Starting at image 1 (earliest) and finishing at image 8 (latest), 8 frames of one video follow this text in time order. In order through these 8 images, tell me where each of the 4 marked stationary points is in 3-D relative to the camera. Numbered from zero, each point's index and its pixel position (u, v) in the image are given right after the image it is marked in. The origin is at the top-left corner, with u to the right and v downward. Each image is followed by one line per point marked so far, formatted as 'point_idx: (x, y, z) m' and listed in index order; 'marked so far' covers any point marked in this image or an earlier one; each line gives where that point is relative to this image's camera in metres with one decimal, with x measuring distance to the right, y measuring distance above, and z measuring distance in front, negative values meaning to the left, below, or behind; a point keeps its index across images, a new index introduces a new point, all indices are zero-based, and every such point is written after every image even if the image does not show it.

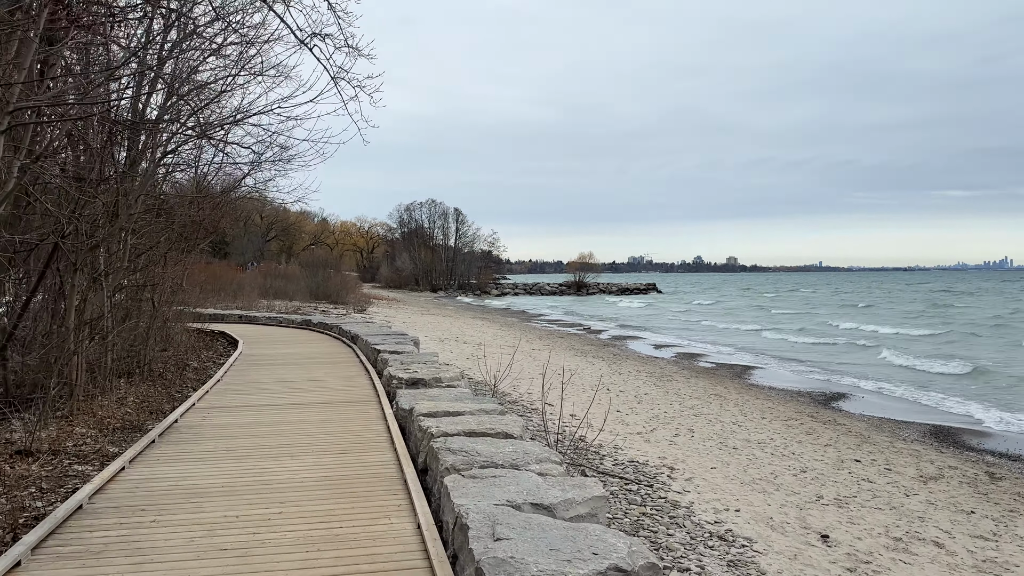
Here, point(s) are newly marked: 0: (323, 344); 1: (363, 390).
0: (-2.7, -0.8, +11.3) m
1: (-1.3, -0.9, +6.8) m
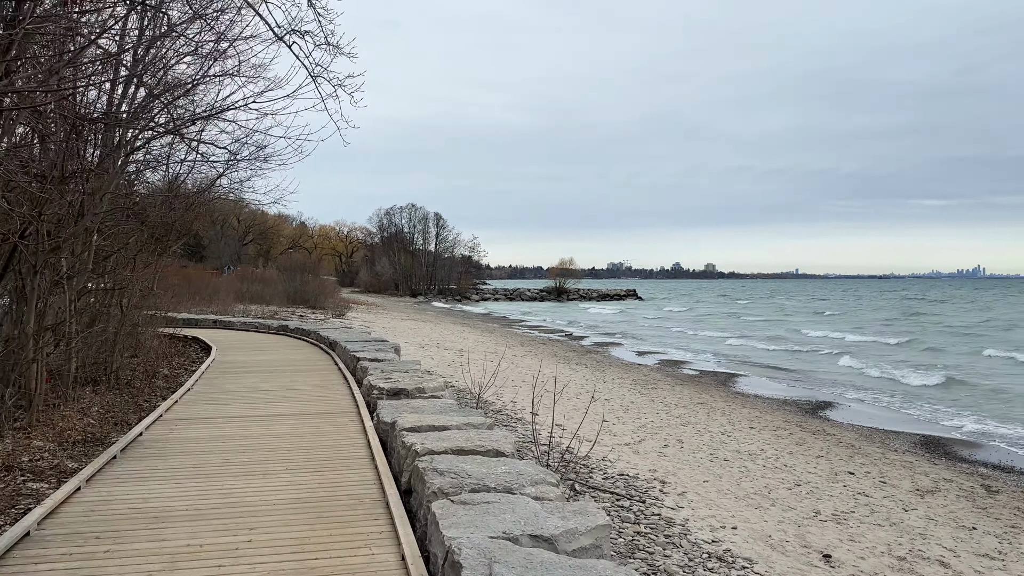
0: (-3.0, -0.9, +11.0) m
1: (-1.4, -0.9, +6.5) m
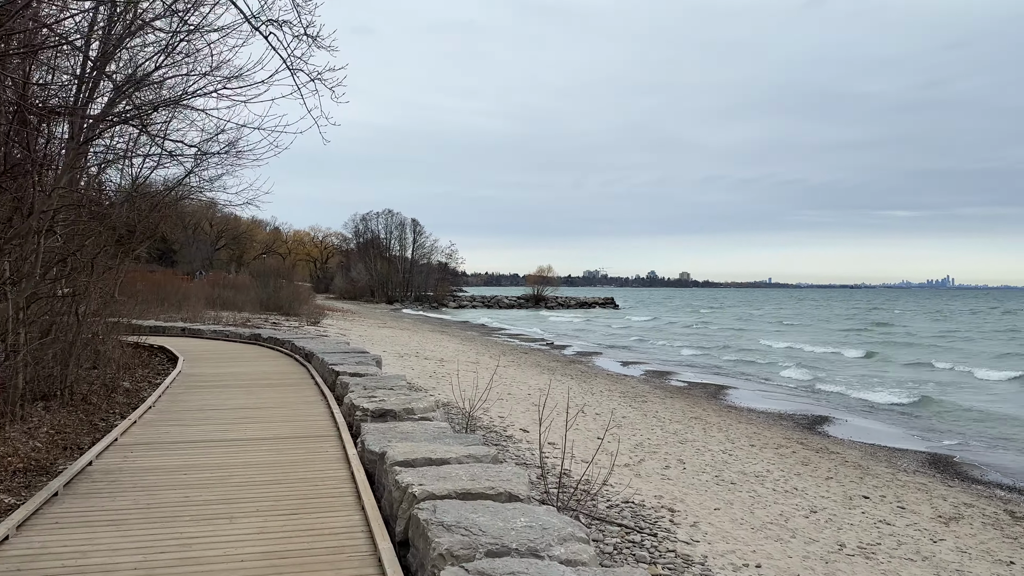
0: (-3.1, -1.0, +10.3) m
1: (-1.4, -1.0, +5.9) m
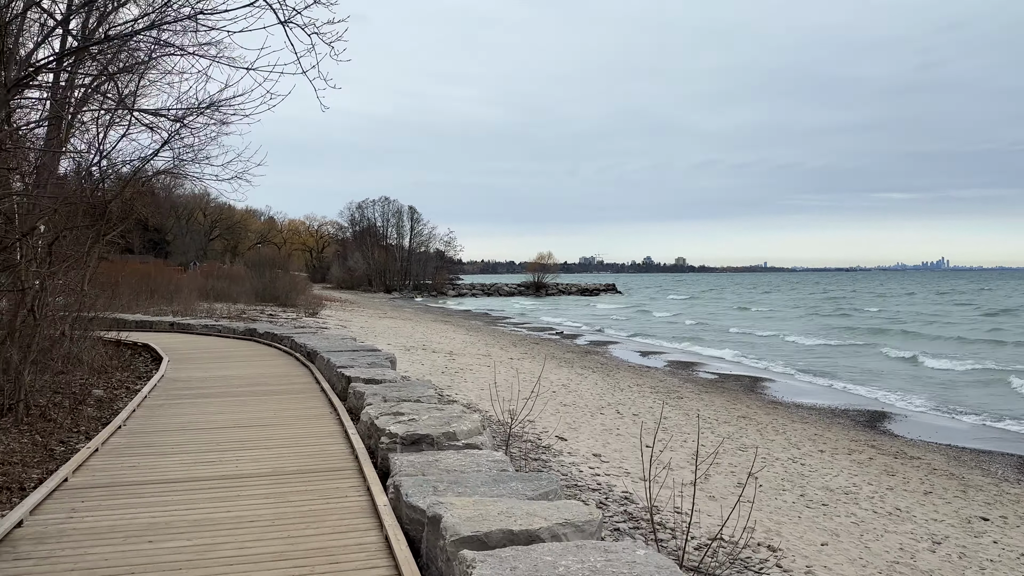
0: (-2.8, -0.9, +9.1) m
1: (-1.0, -0.9, +4.6) m
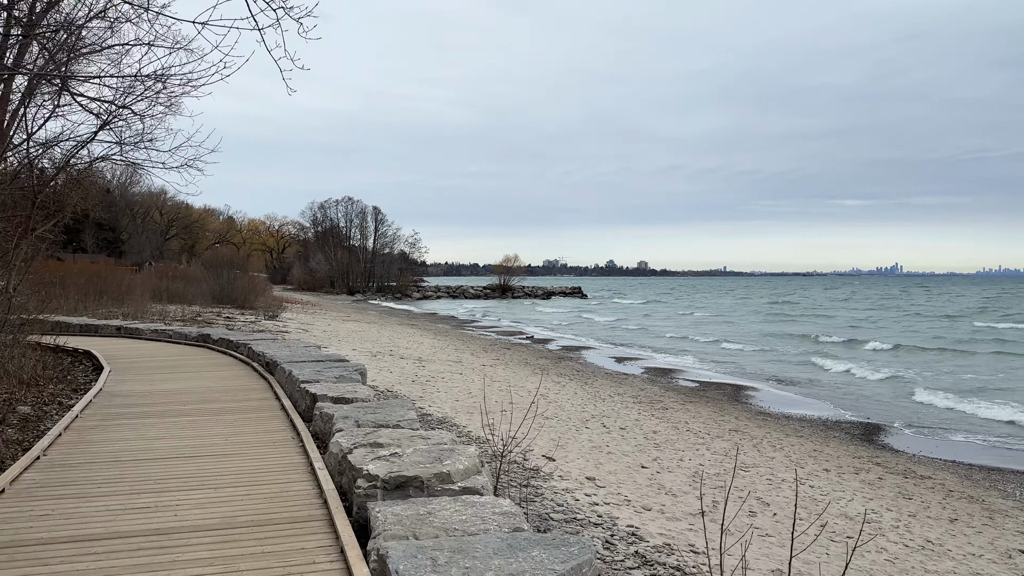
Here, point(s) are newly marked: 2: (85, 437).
0: (-3.0, -0.9, +8.2) m
1: (-1.0, -1.0, +3.8) m
2: (-2.8, -1.0, +5.2) m
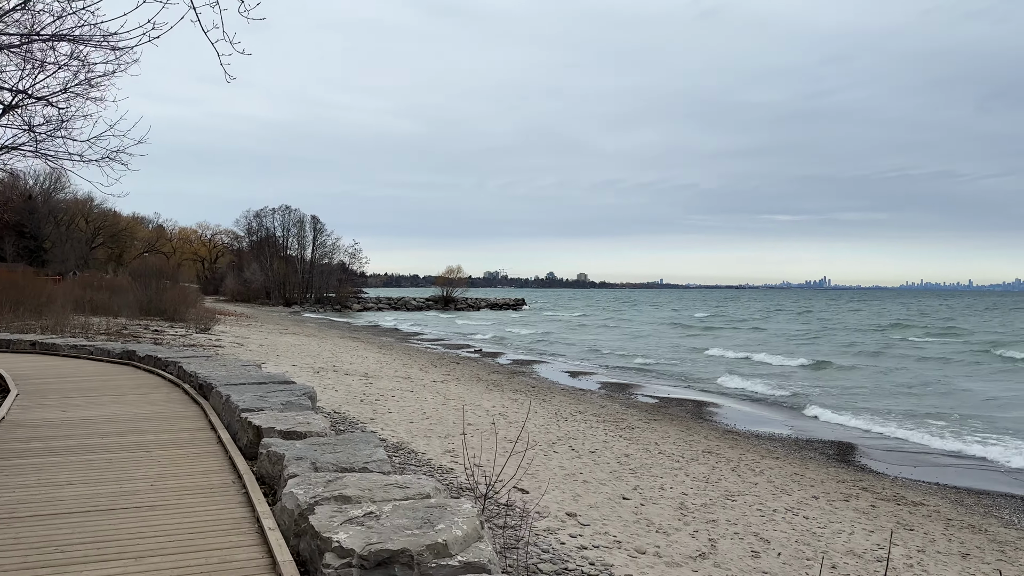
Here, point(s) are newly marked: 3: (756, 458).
0: (-3.3, -1.0, +7.2) m
1: (-1.0, -1.0, +3.0) m
2: (-2.9, -1.1, +4.2) m
3: (+2.8, -2.0, +9.1) m
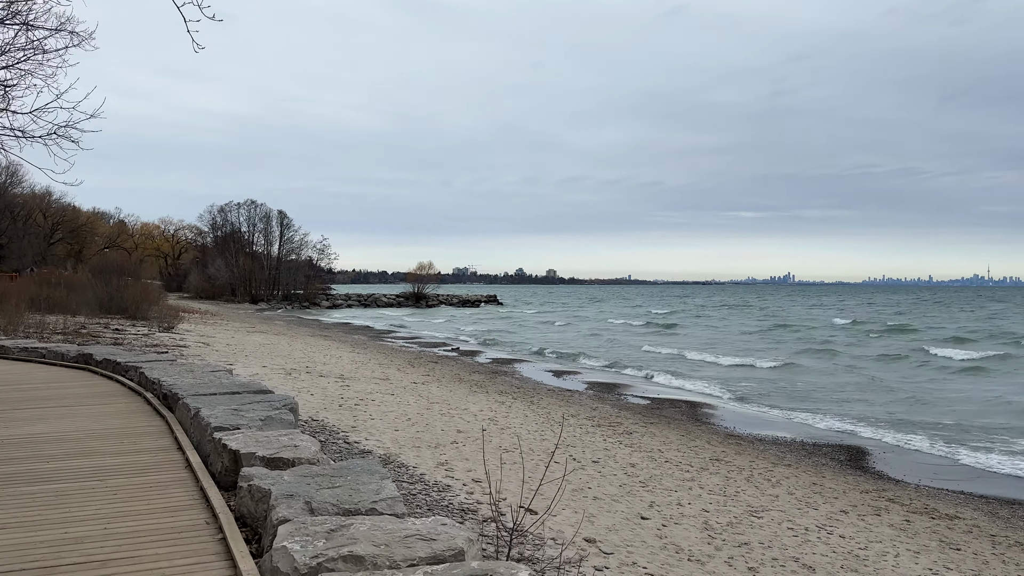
0: (-3.3, -1.0, +6.4) m
1: (-0.8, -1.0, +2.3) m
2: (-2.8, -1.1, +3.4) m
3: (+2.8, -1.9, +8.6) m
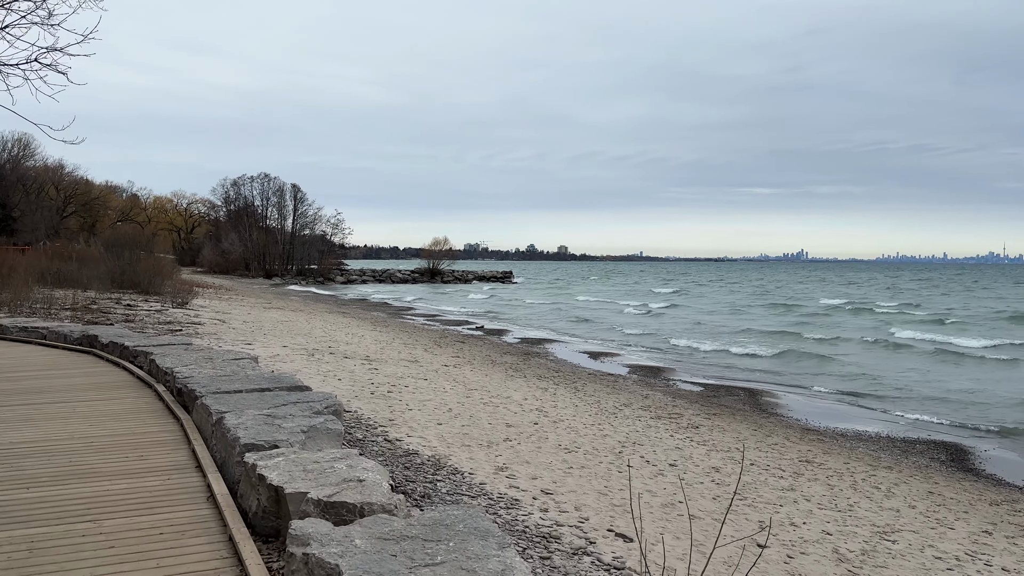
0: (-2.7, -0.8, +5.3) m
1: (-0.3, -1.0, +1.2) m
2: (-2.3, -1.0, +2.4) m
3: (+3.4, -1.7, +7.5) m
